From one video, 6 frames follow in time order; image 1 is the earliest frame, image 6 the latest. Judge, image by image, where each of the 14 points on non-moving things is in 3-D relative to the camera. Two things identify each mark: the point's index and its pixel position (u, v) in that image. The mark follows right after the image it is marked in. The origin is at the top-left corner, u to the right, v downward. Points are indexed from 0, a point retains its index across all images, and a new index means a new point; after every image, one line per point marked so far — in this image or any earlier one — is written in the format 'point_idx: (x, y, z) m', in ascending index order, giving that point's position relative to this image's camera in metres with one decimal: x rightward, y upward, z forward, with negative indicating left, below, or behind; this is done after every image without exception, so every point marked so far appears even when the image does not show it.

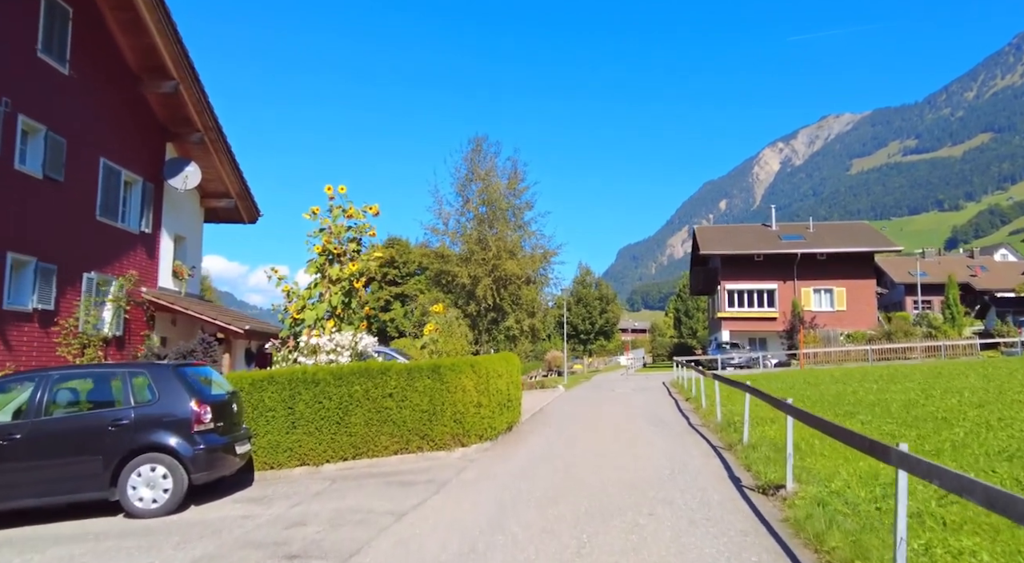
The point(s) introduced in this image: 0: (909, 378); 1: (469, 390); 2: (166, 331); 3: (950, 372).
0: (+10.9, -2.7, +17.5) m
1: (-0.6, -1.6, +9.5) m
2: (-9.6, -1.4, +17.9) m
3: (+12.5, -2.7, +18.4) m
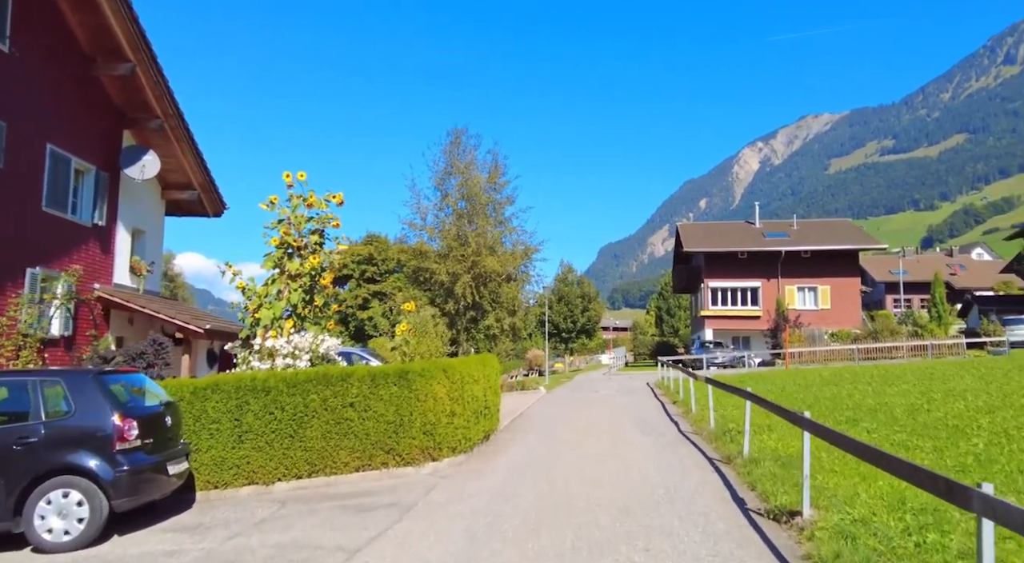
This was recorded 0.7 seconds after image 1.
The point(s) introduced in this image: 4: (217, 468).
0: (+10.4, -2.6, +17.0) m
1: (-0.9, -1.6, +8.5) m
2: (-10.2, -1.3, +16.7) m
3: (+12.0, -2.6, +17.9) m
4: (-3.6, -2.3, +7.8) m
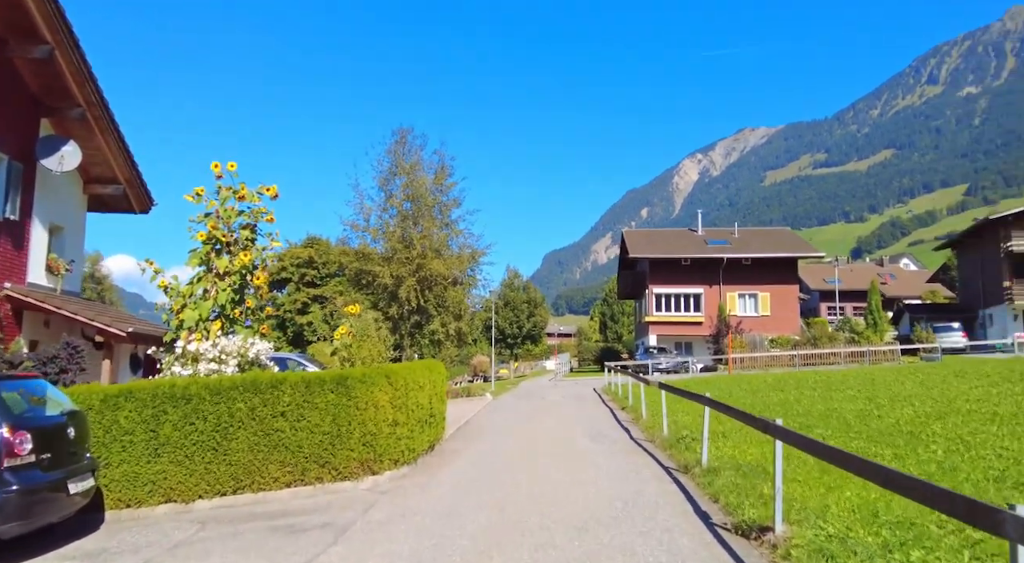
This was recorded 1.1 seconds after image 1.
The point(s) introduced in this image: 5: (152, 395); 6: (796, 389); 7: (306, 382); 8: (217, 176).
0: (+8.9, -2.8, +17.2) m
1: (-1.6, -1.5, +7.9) m
2: (-11.5, -1.2, +15.3) m
3: (+10.5, -2.8, +18.3) m
4: (-4.2, -2.2, +7.0) m
5: (-4.0, -1.3, +7.1) m
6: (+7.5, -2.8, +17.1) m
7: (-2.4, -1.2, +7.5) m
8: (-4.6, +1.7, +10.1) m
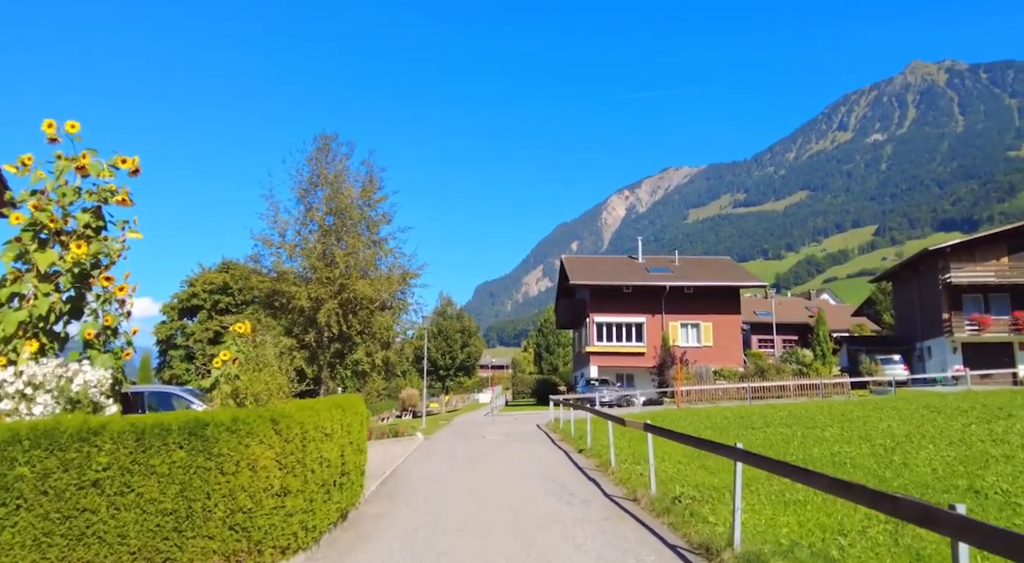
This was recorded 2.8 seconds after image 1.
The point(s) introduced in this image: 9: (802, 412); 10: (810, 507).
0: (+7.4, -3.4, +15.6) m
1: (-2.0, -1.5, +5.3) m
2: (-12.6, -1.4, +11.6) m
3: (+8.8, -3.5, +16.8) m
4: (-4.5, -2.1, +4.1) m
5: (-4.3, -1.2, +4.2) m
6: (+6.0, -3.4, +15.3) m
7: (-2.8, -1.1, +4.8) m
8: (-5.2, +1.6, +7.4) m
9: (+8.5, -3.8, +18.7) m
10: (+3.0, -2.3, +6.5) m
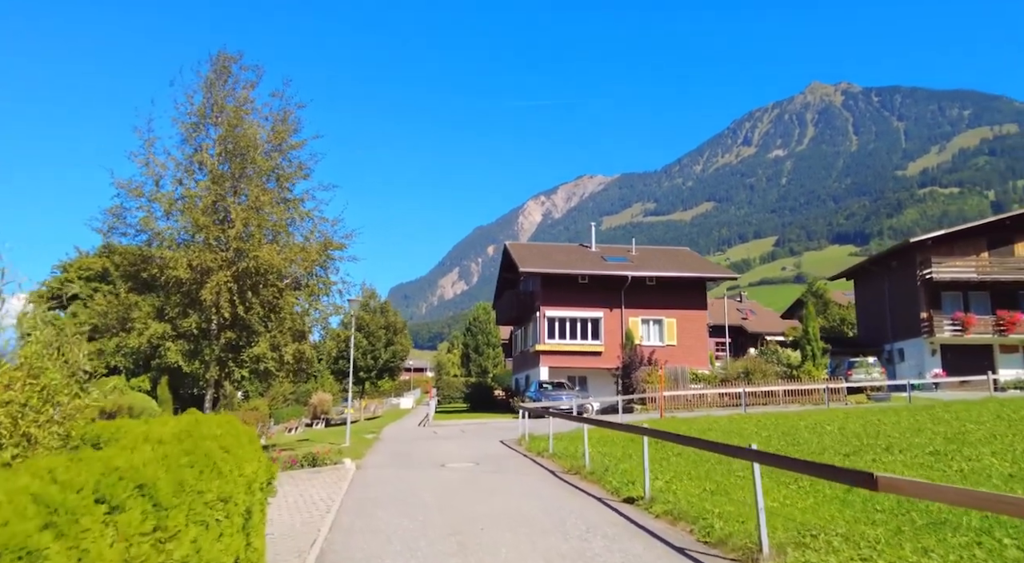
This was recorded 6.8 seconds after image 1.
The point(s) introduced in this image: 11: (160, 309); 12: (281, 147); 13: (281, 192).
0: (+7.1, -2.8, +11.4) m
1: (-0.9, -0.7, -0.1) m
2: (-12.2, -0.4, +4.8) m
3: (+8.3, -2.9, +12.8) m
4: (-3.2, -1.2, -1.6) m
5: (-3.0, -0.3, -1.4) m
6: (+5.8, -2.8, +10.9) m
7: (-1.5, -0.3, -0.6) m
8: (-4.2, +2.5, +1.6) m
9: (+7.7, -3.2, +14.6) m
10: (+3.9, -1.6, +1.8) m
11: (-8.7, -0.7, +16.0) m
12: (-6.4, +3.7, +17.8) m
13: (-6.3, +2.5, +17.5) m
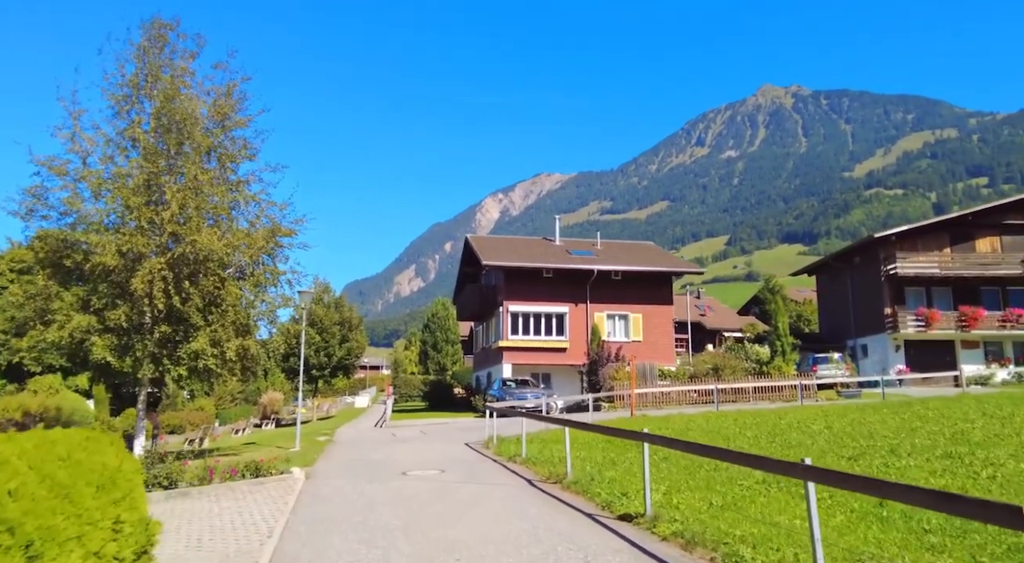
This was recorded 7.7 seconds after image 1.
0: (+6.6, -2.6, +10.7) m
1: (-0.6, -0.6, -1.3) m
2: (-12.2, -0.2, +2.8) m
3: (+7.8, -2.7, +12.1) m
4: (-2.7, -1.1, -3.0) m
5: (-2.6, -0.1, -2.8) m
6: (+5.3, -2.6, +10.1) m
7: (-1.2, -0.1, -1.9) m
8: (-4.0, +2.7, +0.1) m
9: (+7.0, -3.0, +13.9) m
10: (+4.1, -1.4, +0.8) m
11: (-9.4, -0.4, +14.2) m
12: (-7.2, +4.0, +16.1) m
13: (-7.1, +2.7, +15.8) m
